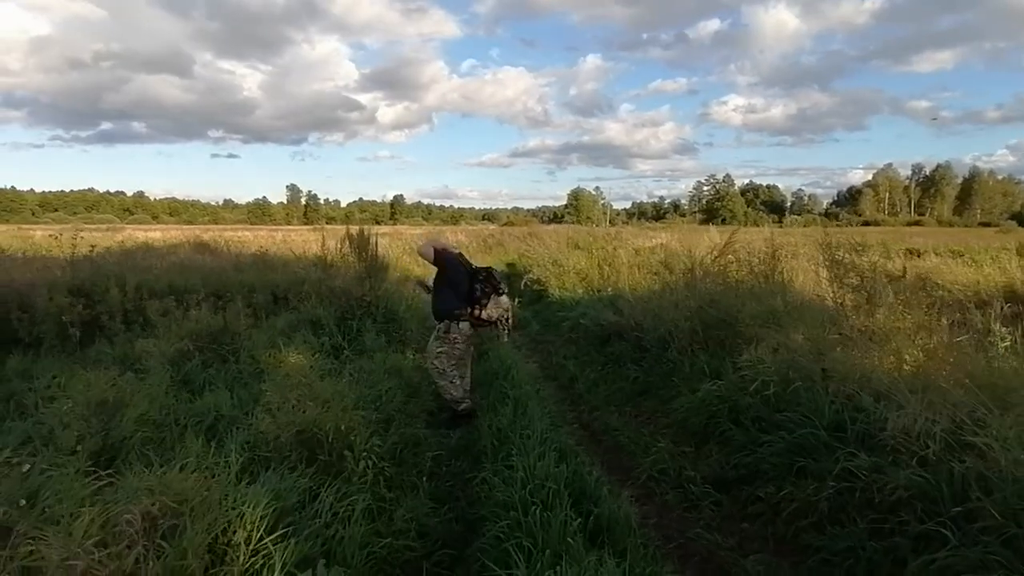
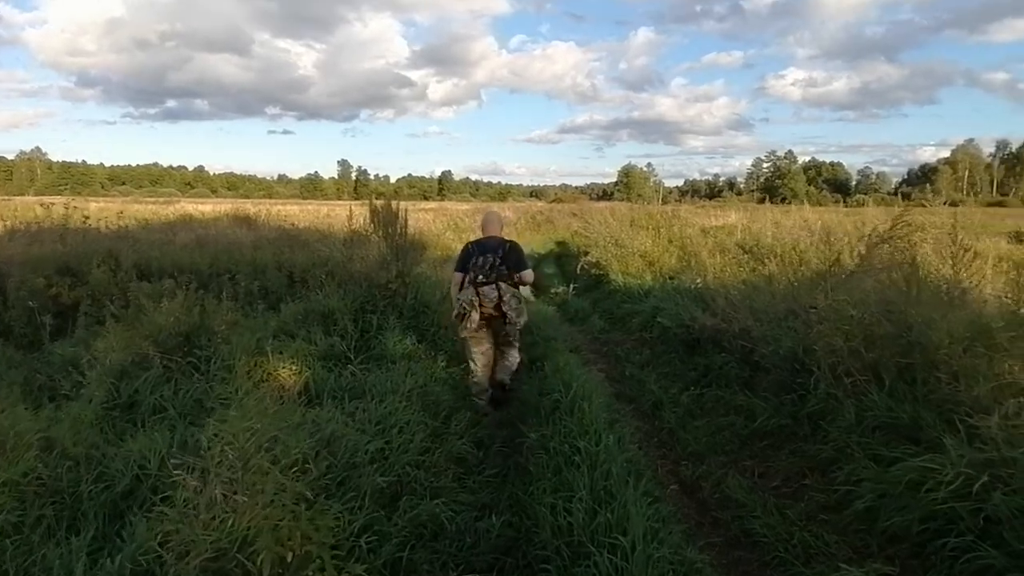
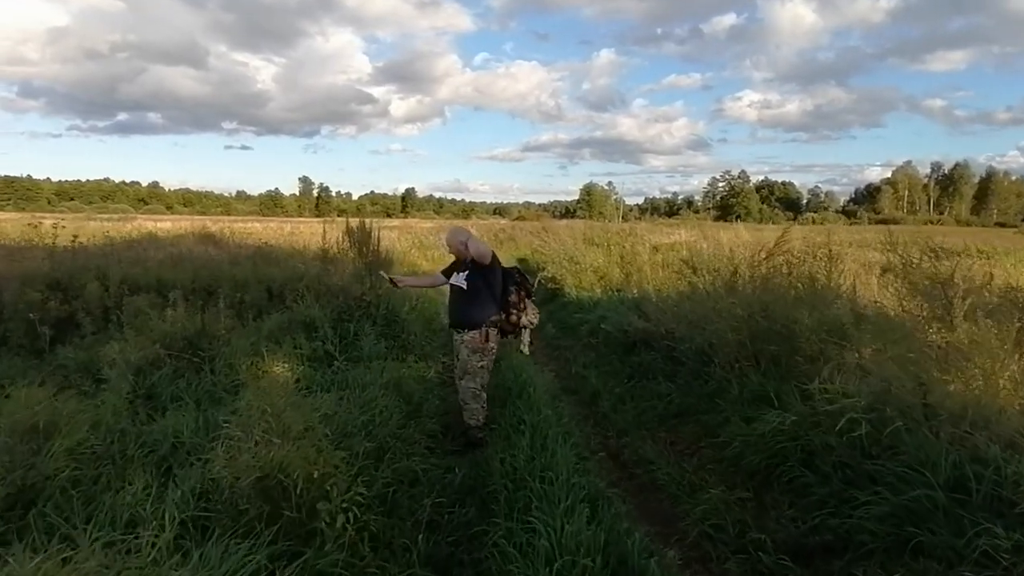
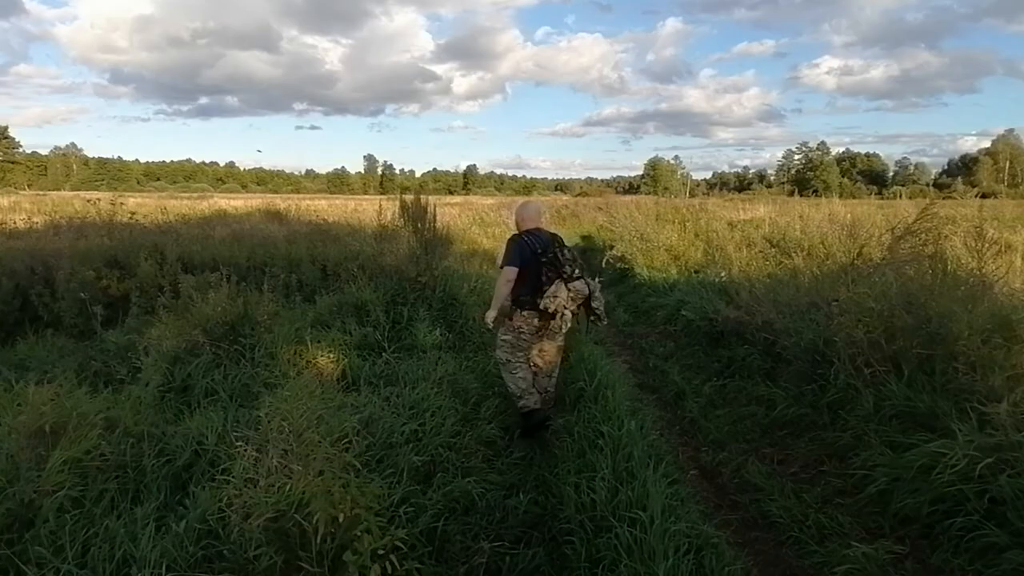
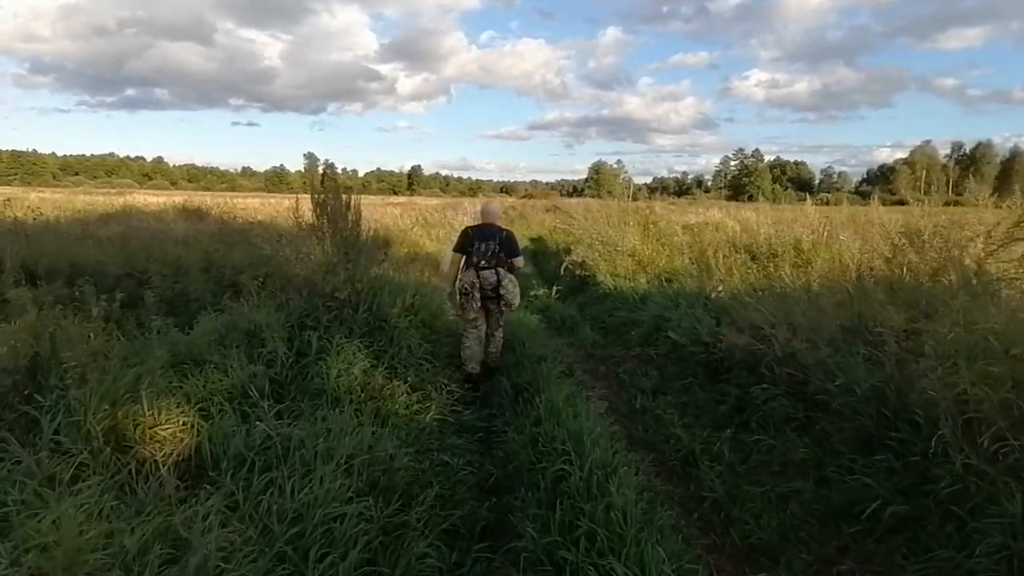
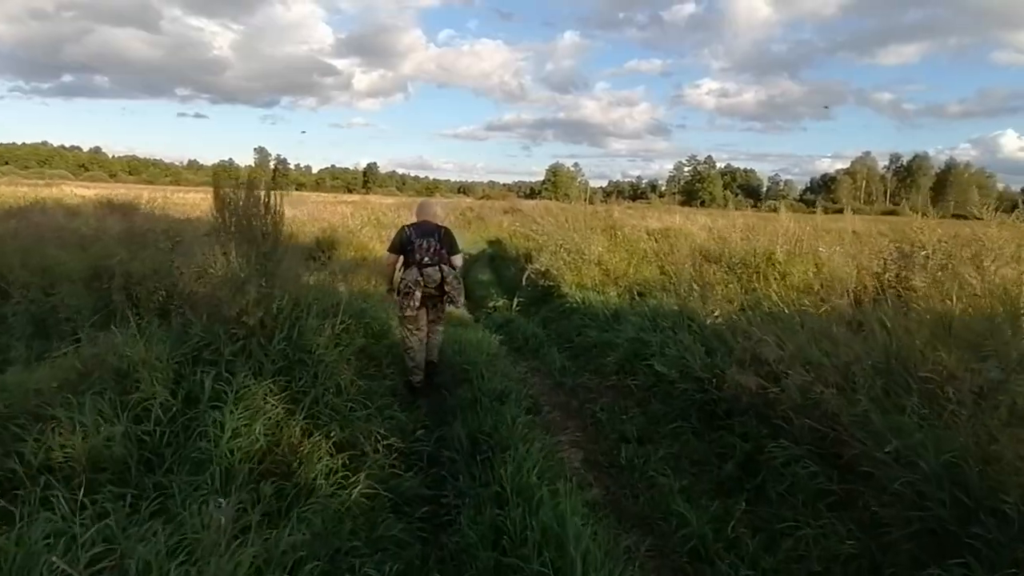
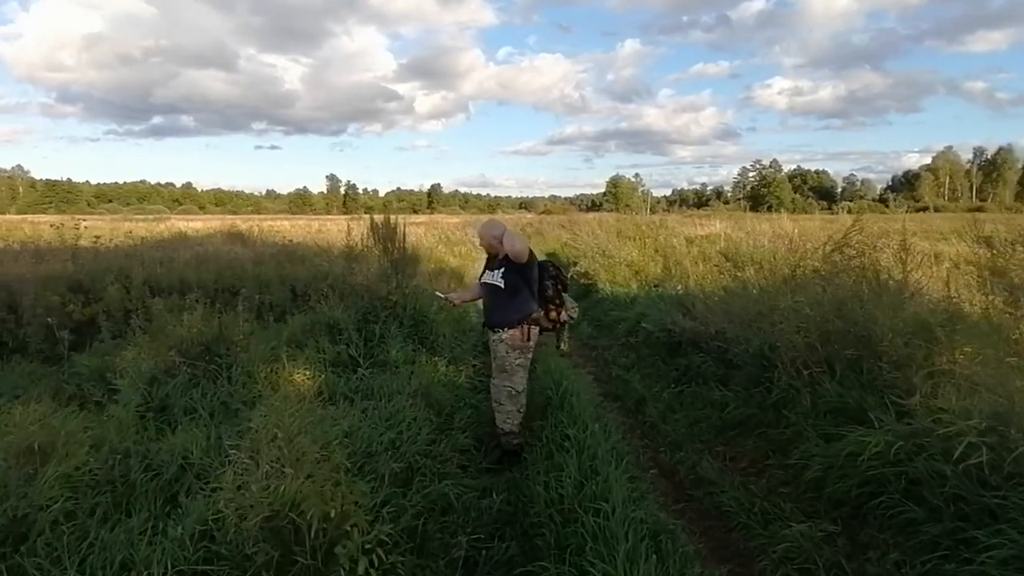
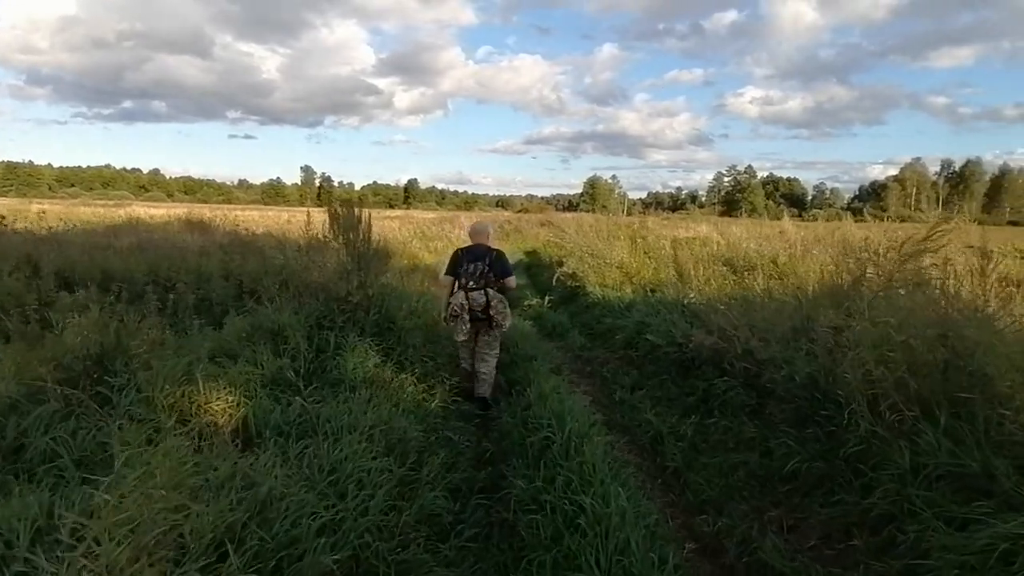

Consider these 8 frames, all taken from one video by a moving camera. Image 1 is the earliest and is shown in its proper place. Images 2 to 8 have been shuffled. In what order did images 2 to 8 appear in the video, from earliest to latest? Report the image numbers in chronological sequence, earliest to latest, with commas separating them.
3, 7, 4, 2, 8, 5, 6
